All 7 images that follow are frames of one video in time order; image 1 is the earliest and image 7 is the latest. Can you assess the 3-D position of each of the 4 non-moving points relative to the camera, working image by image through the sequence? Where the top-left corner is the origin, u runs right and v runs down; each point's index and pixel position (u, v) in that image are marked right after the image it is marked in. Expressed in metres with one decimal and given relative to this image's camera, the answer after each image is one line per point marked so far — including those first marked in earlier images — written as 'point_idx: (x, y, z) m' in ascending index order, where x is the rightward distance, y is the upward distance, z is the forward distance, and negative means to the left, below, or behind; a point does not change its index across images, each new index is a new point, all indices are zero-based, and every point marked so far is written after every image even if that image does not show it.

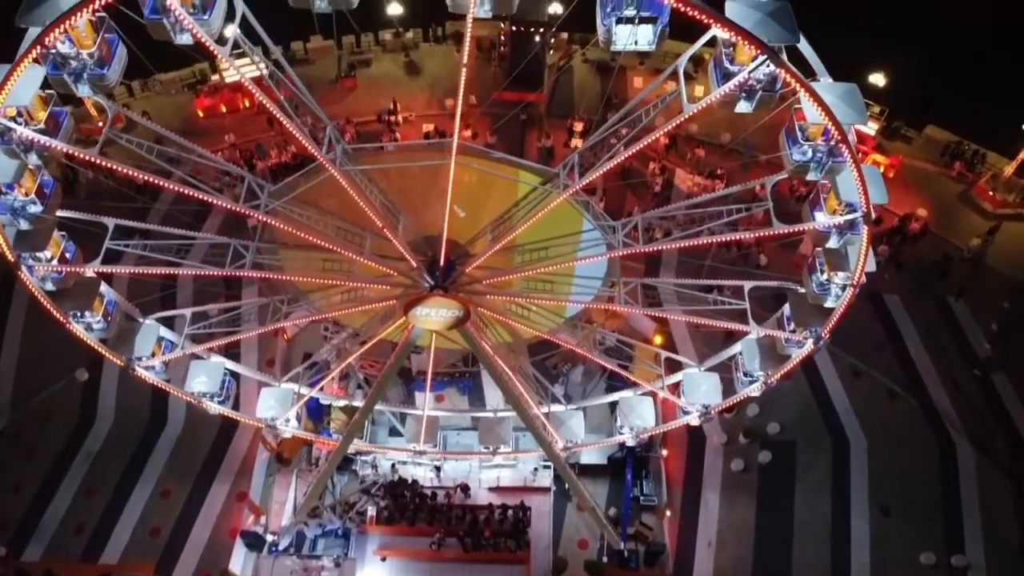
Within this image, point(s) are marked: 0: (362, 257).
0: (-3.3, +0.5, +17.6) m
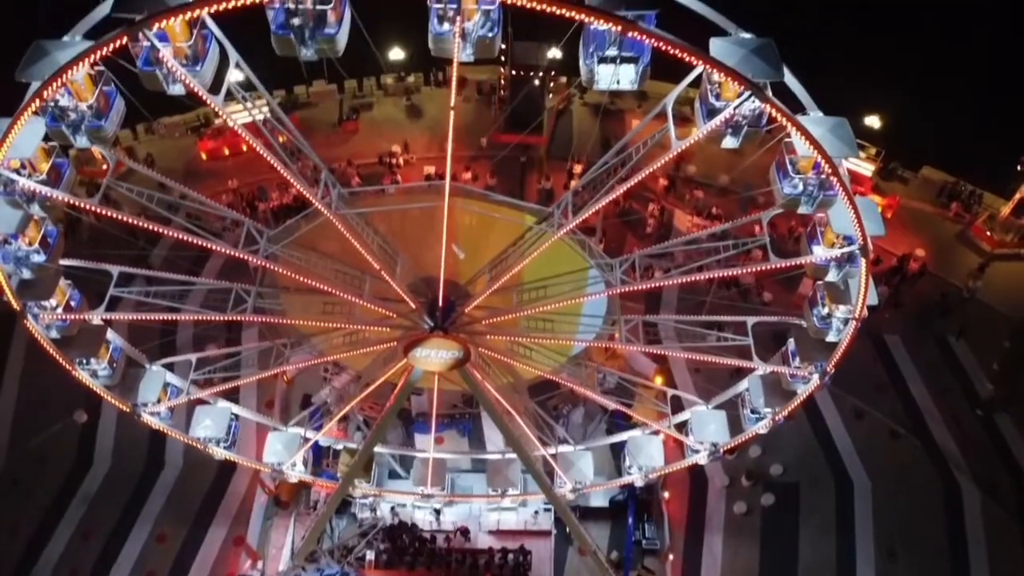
0: (-3.3, -0.4, +17.7) m
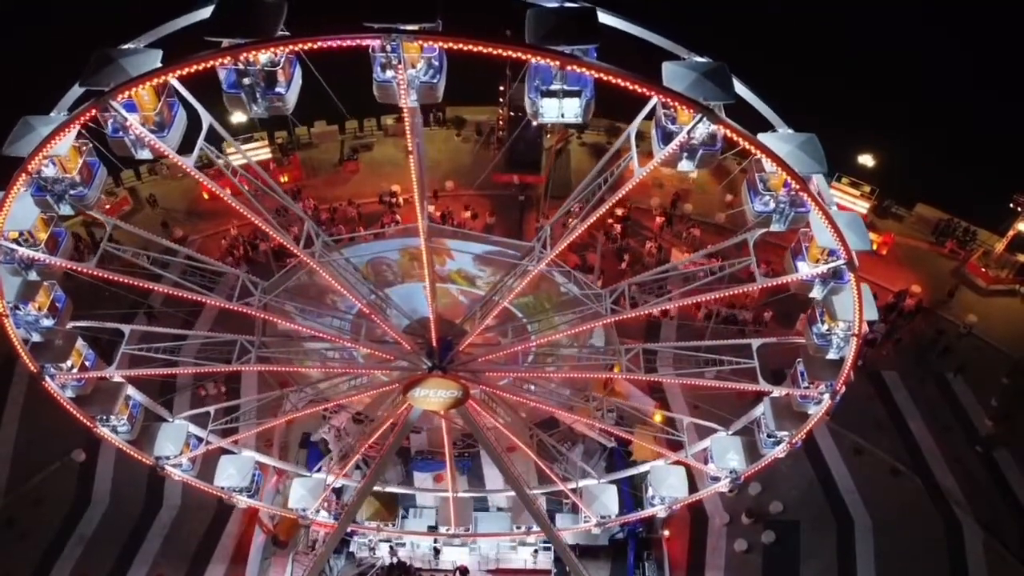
0: (-3.4, -1.2, +17.8) m
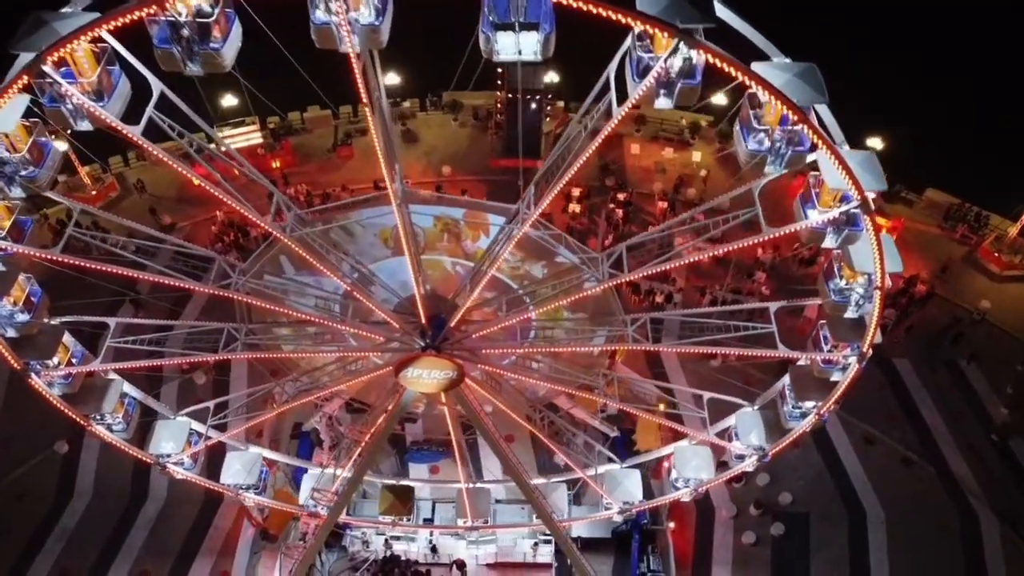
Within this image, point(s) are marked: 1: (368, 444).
0: (-3.4, -0.7, +16.9) m
1: (-3.2, -3.4, +18.3) m
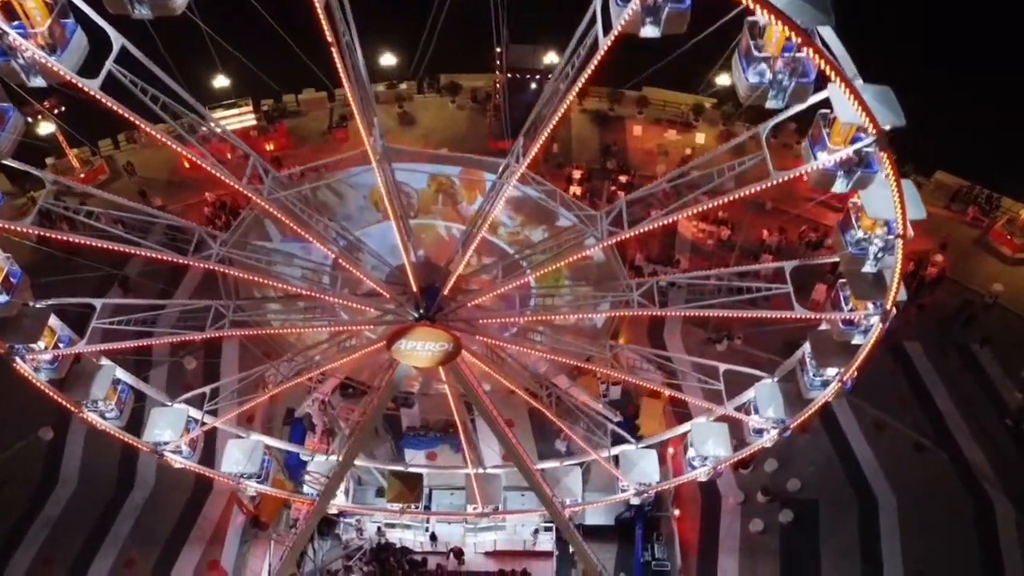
0: (-3.4, -0.1, +16.1) m
1: (-3.2, -2.9, +17.5) m
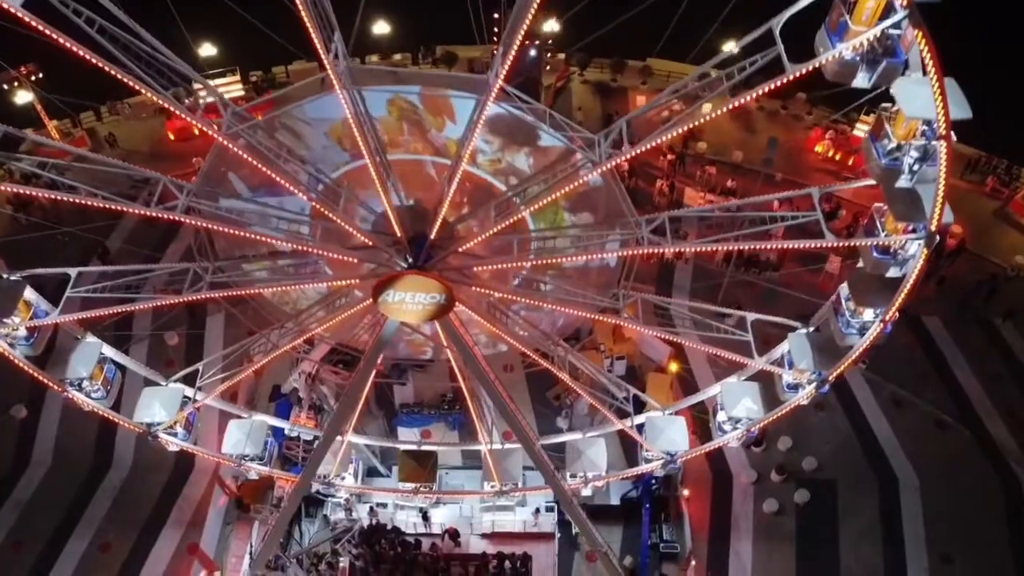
0: (-3.5, +0.7, +14.8) m
1: (-3.3, -2.0, +16.2) m
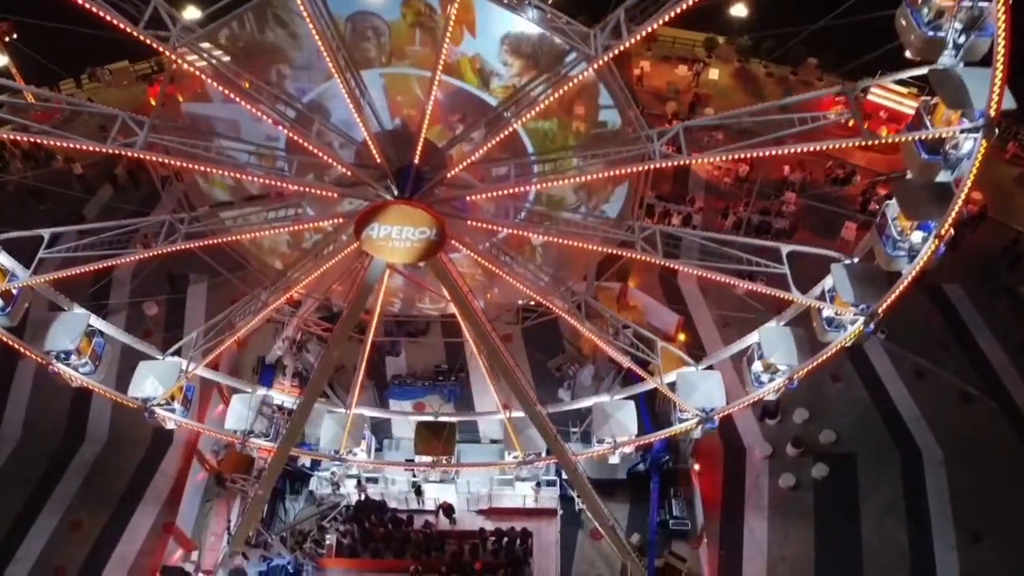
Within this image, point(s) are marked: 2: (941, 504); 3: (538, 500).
0: (-3.5, +1.7, +13.4) m
1: (-3.3, -1.0, +14.8) m
2: (+10.4, -5.3, +20.0) m
3: (+0.6, -5.2, +20.1) m
